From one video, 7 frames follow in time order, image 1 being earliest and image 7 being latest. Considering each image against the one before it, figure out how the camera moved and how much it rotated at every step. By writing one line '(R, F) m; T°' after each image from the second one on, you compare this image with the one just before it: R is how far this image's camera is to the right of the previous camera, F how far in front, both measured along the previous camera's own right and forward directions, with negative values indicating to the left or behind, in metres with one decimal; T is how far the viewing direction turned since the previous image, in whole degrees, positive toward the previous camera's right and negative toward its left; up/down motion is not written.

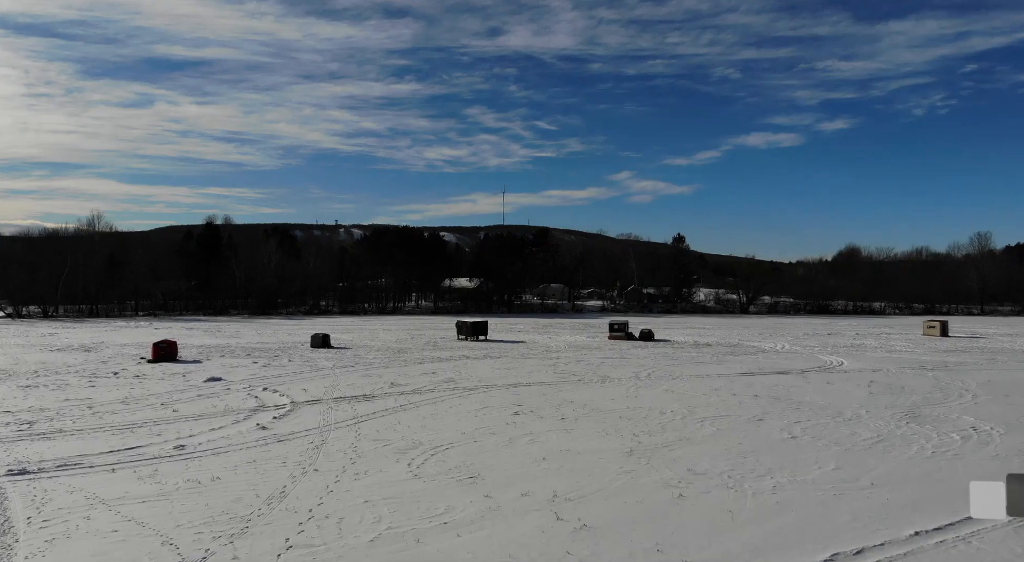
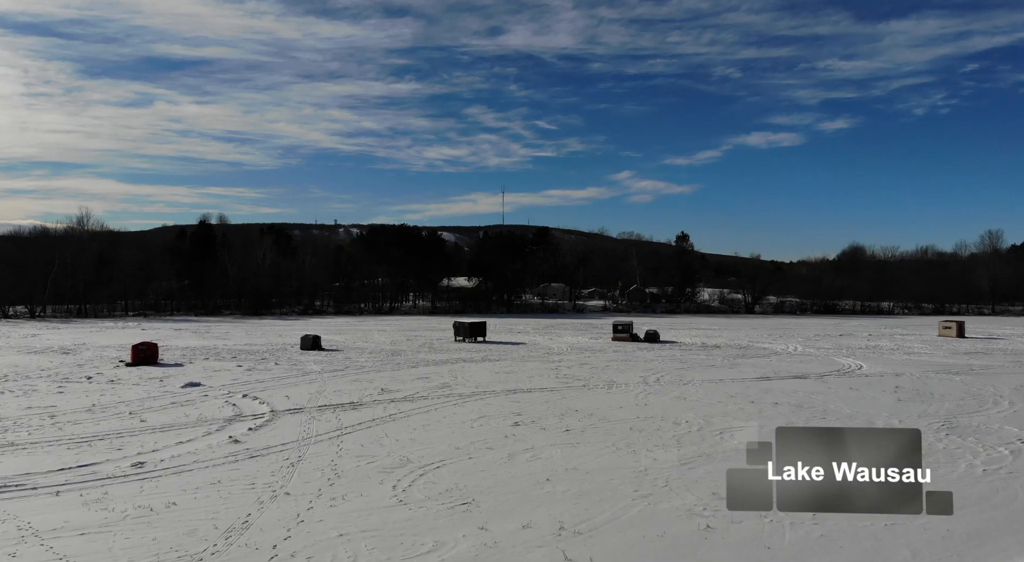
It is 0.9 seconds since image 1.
(0.0, +1.7) m; 0°
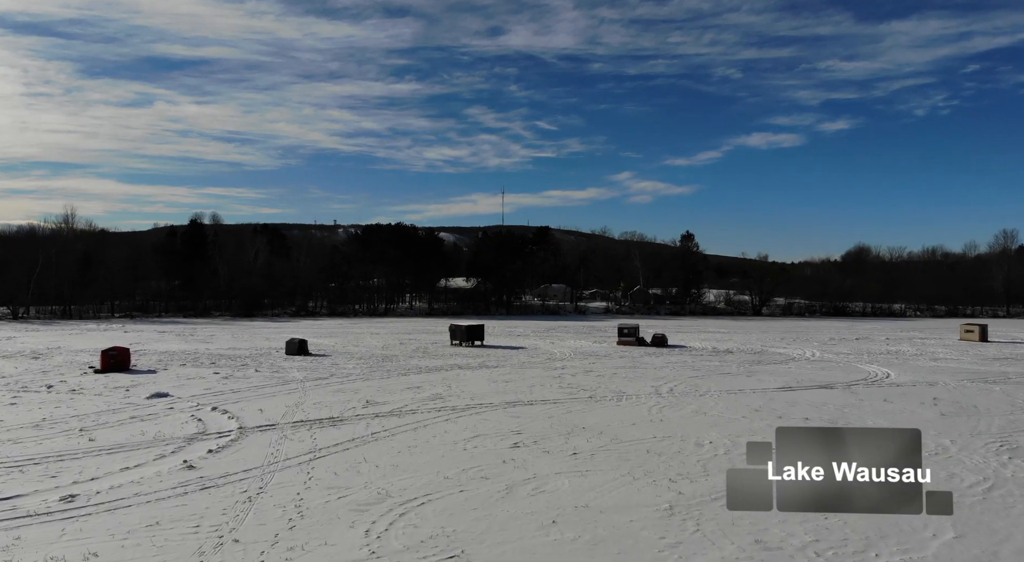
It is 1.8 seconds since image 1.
(0.0, +2.1) m; 0°
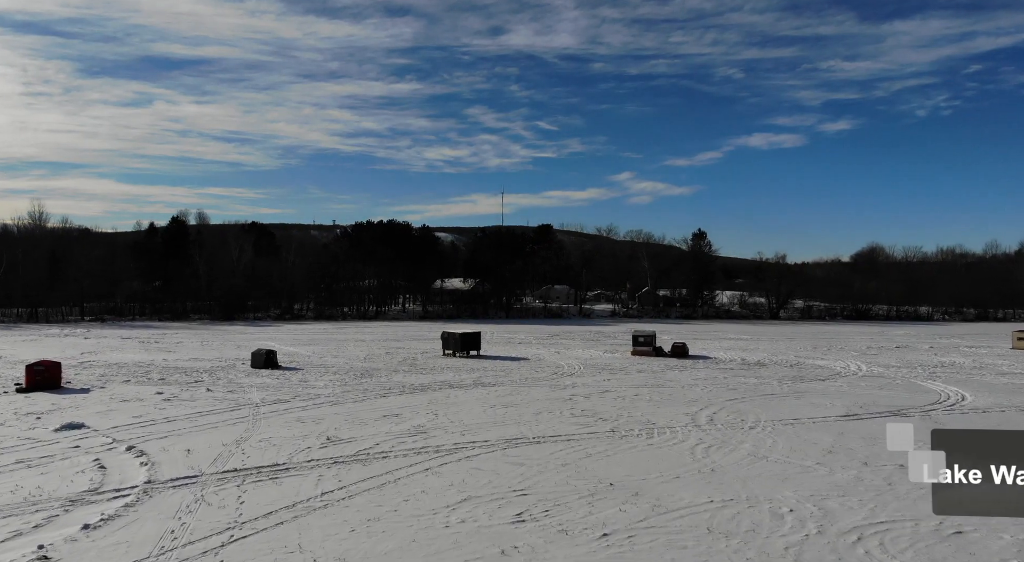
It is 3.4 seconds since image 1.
(0.0, +4.3) m; 0°
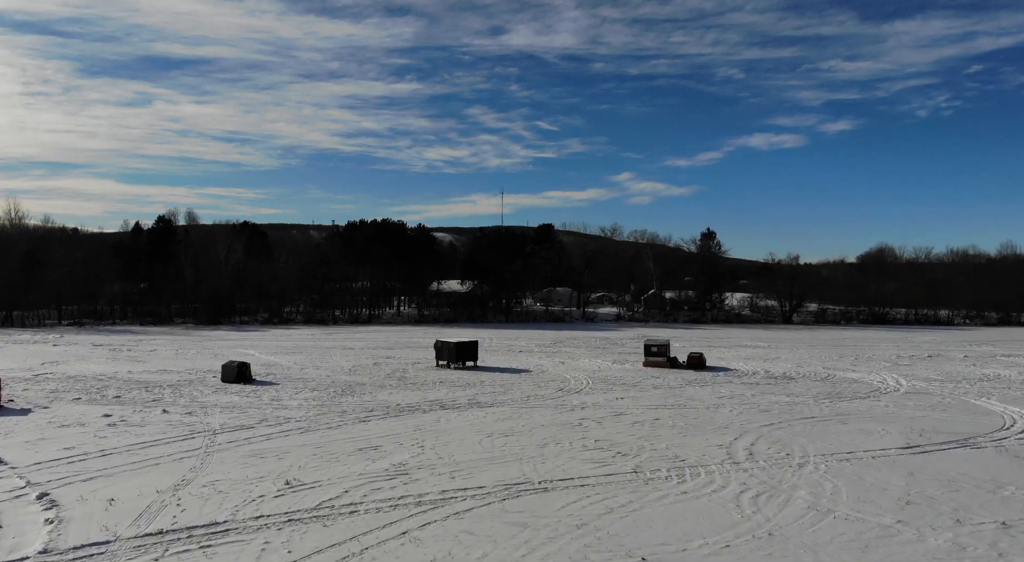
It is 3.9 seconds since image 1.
(0.0, +2.9) m; 0°
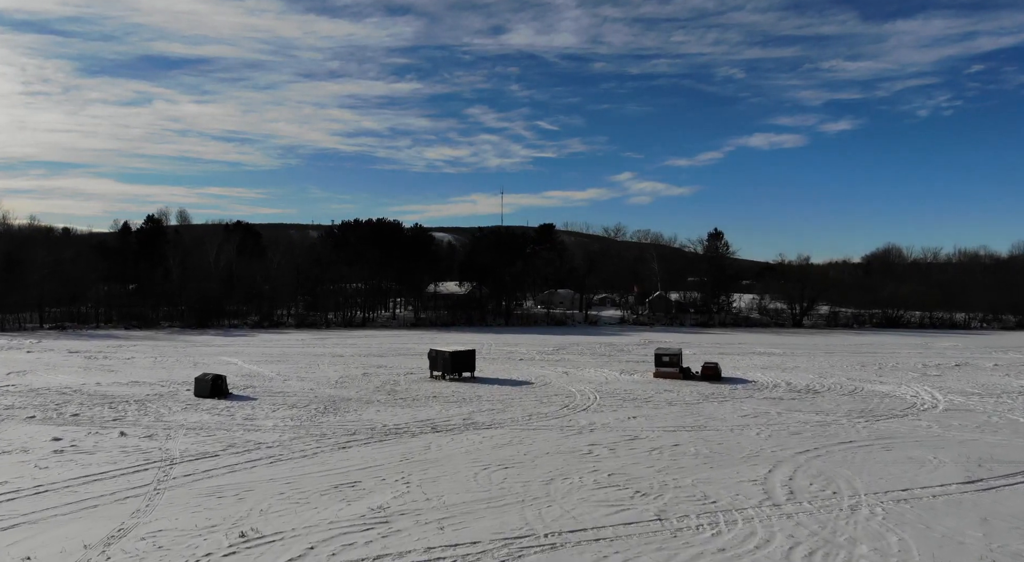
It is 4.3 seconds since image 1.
(0.0, +2.2) m; 0°
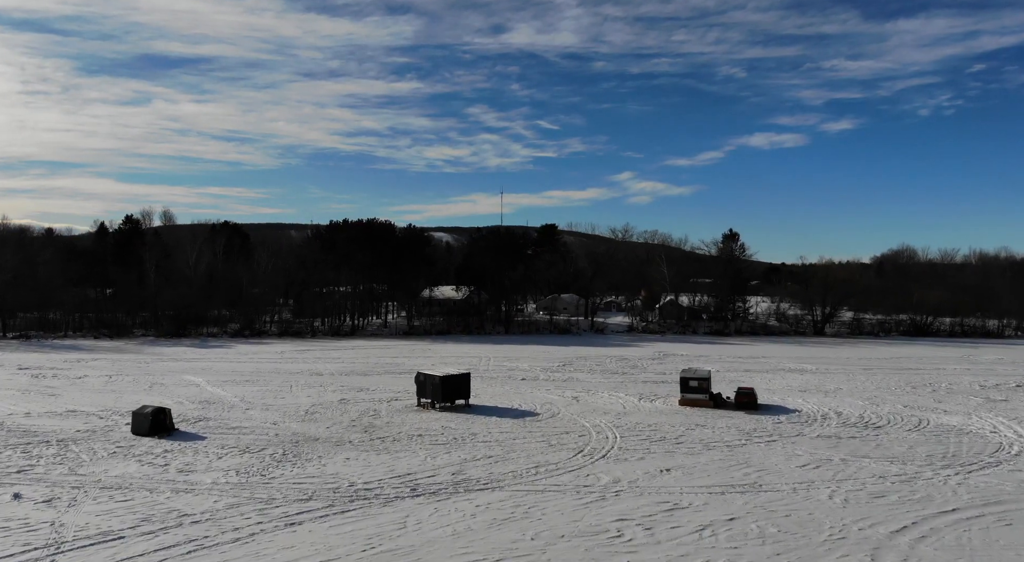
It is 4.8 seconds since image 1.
(0.0, +3.9) m; 0°
